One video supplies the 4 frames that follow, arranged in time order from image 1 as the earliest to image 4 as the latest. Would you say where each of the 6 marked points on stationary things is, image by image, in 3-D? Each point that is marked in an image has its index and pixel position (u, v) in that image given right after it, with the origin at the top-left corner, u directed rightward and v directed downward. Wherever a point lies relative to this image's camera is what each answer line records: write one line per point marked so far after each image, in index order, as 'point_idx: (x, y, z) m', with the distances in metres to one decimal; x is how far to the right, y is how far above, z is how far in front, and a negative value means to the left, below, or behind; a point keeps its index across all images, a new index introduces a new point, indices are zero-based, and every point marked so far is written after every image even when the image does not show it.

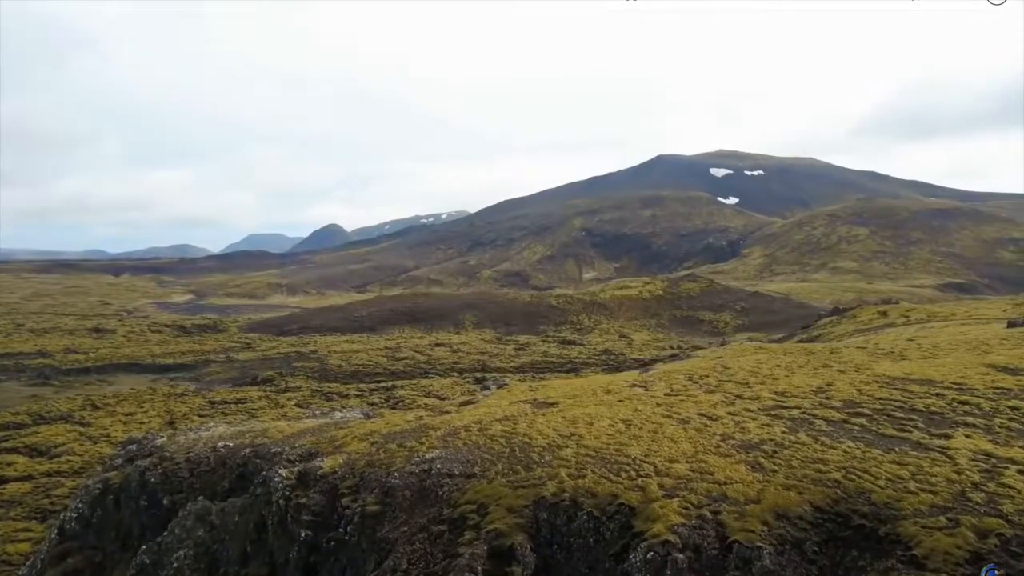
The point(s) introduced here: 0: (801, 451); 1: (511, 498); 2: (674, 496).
0: (+8.5, -4.8, +18.0) m
1: (0.0, -5.8, +17.1) m
2: (+4.2, -5.3, +15.8) m
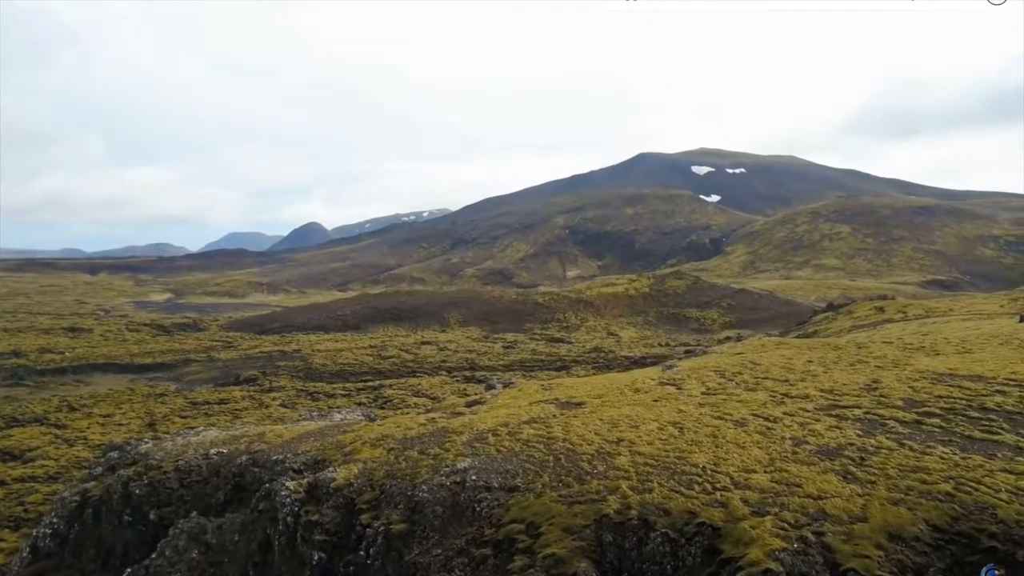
0: (+9.8, -4.4, +15.8) m
1: (+1.3, -5.4, +14.7) m
2: (+5.5, -4.9, +13.5) m
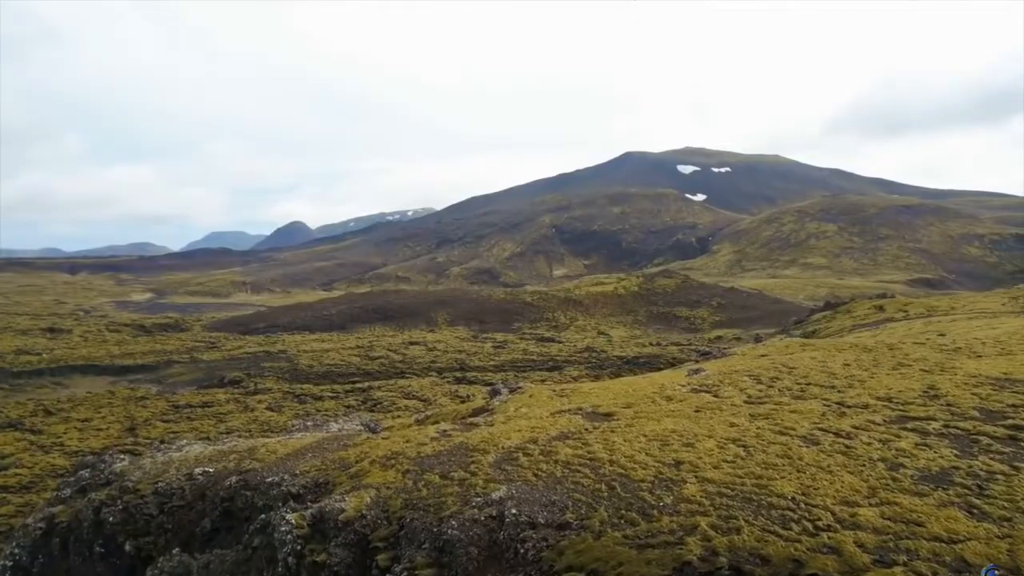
0: (+10.9, -4.3, +13.3) m
1: (+2.4, -5.3, +12.0) m
2: (+6.7, -4.9, +10.9) m
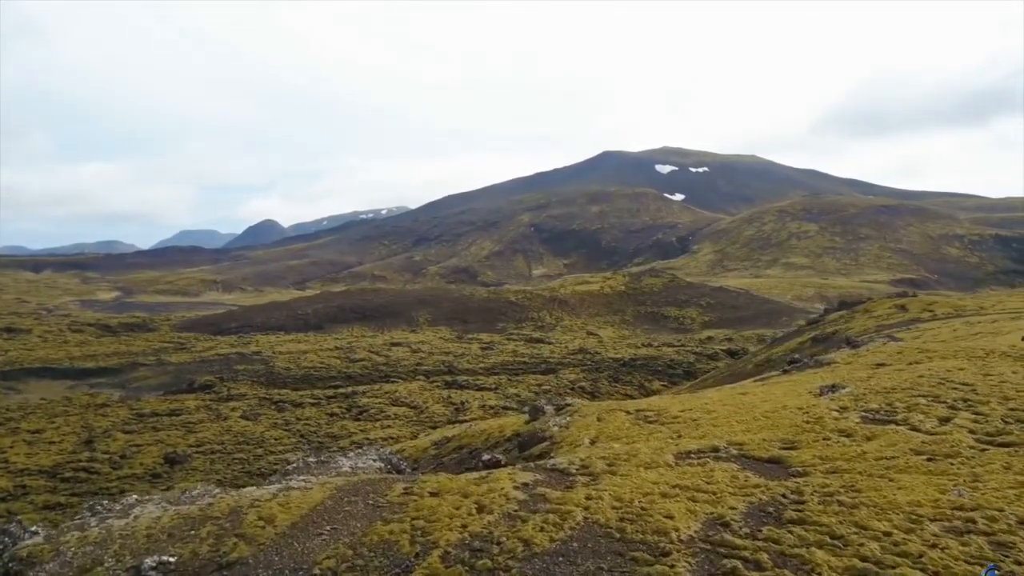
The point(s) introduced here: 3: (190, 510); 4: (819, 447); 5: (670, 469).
0: (+14.5, -3.9, +5.7) m
1: (+6.1, -4.9, +4.0) m
2: (+10.4, -4.5, +3.1) m
3: (-9.2, -6.4, +17.5) m
4: (+8.4, -4.4, +17.3) m
5: (+4.2, -4.9, +16.8) m
